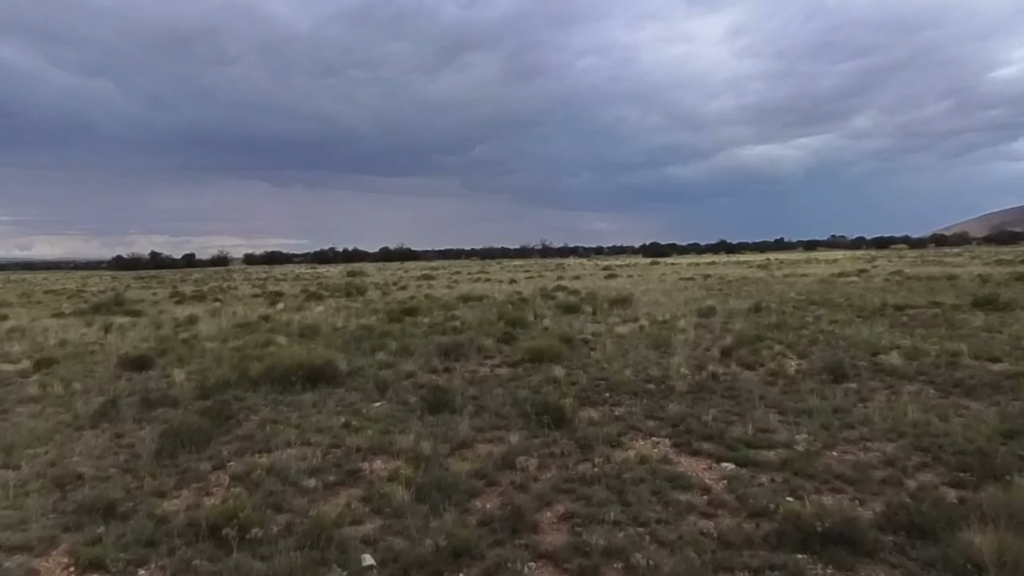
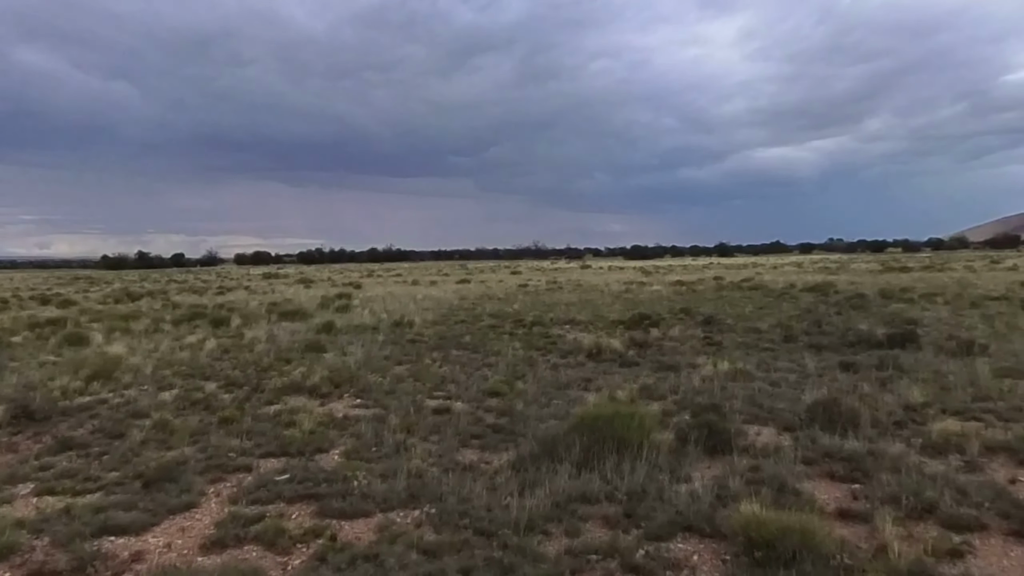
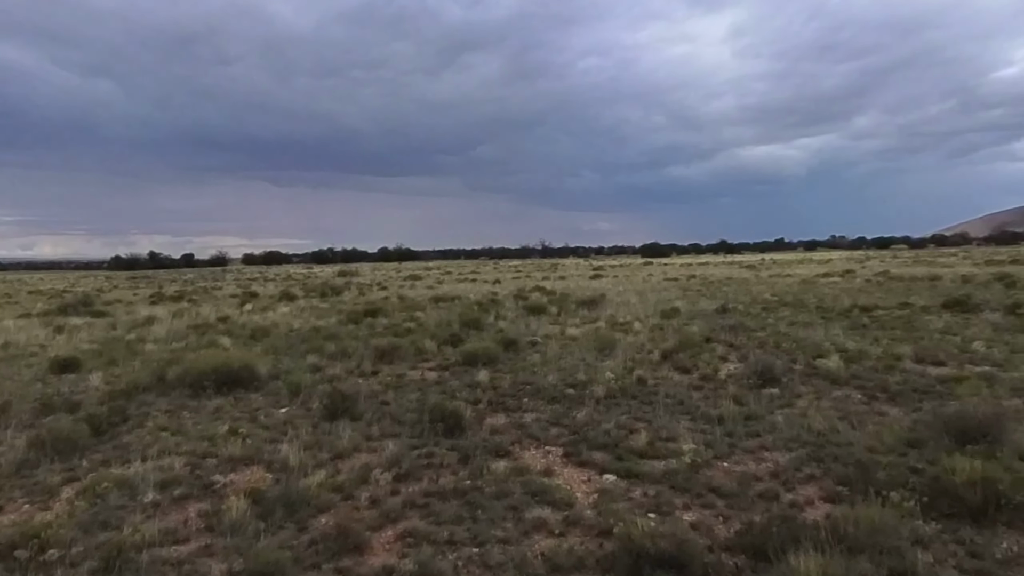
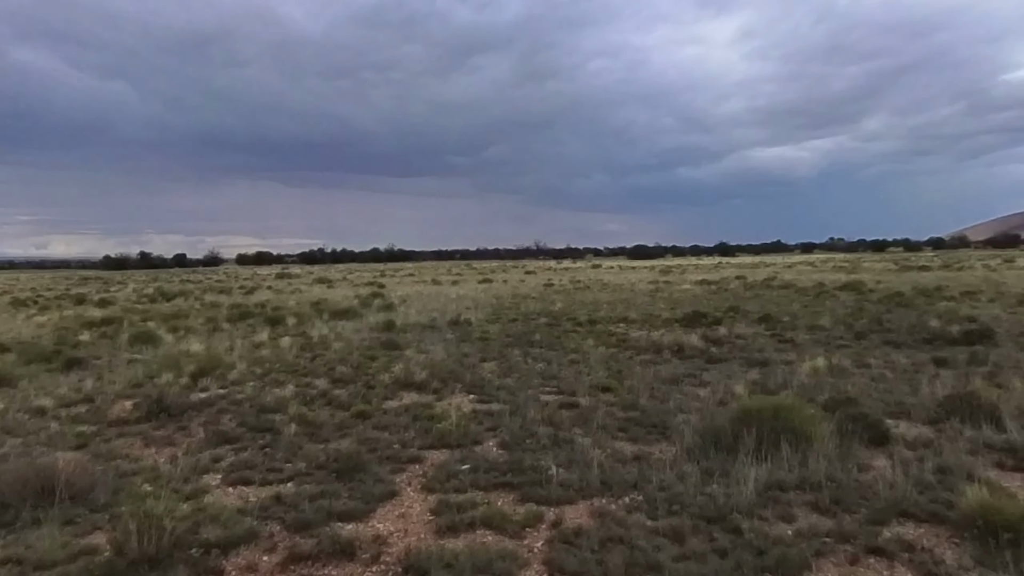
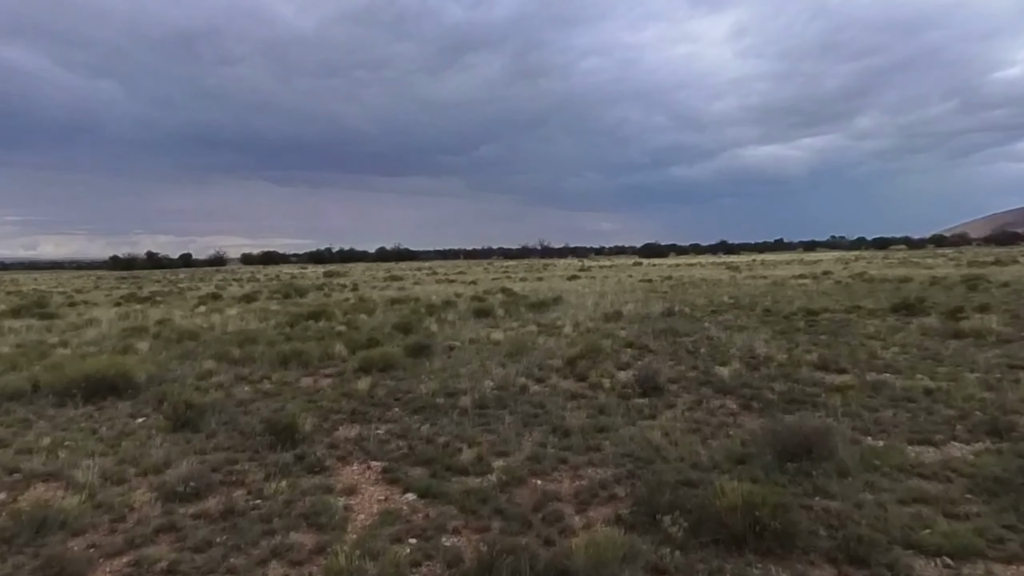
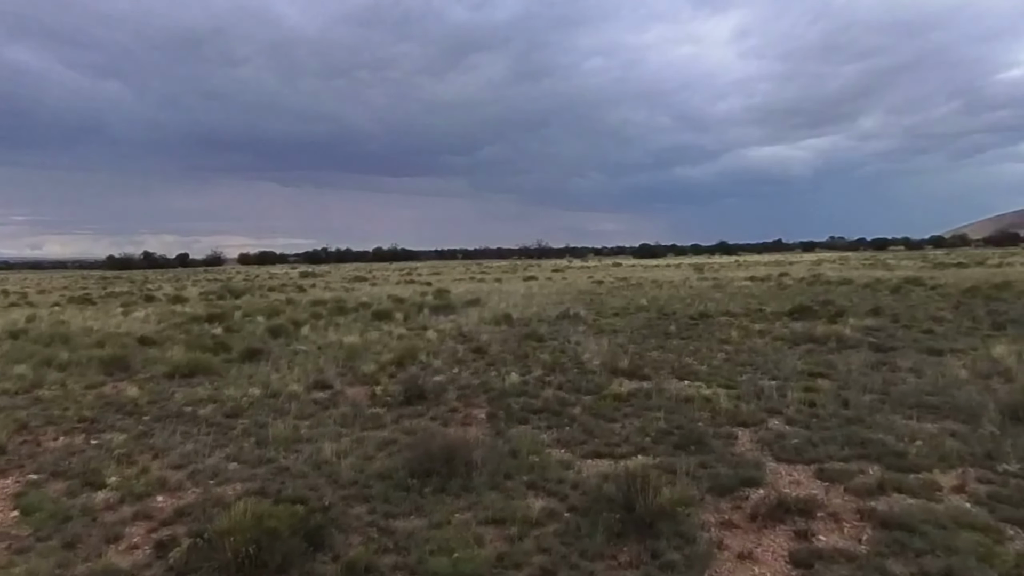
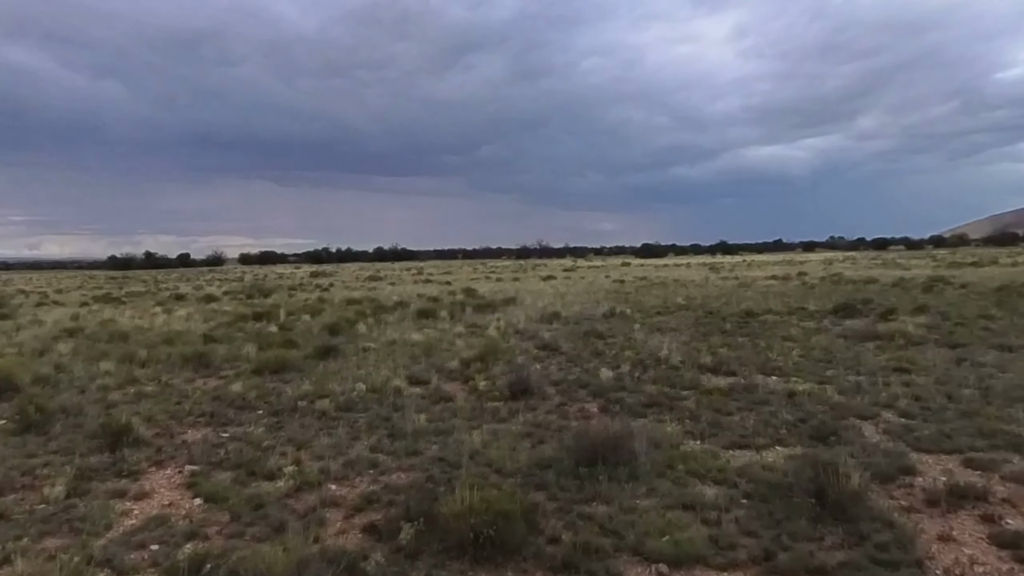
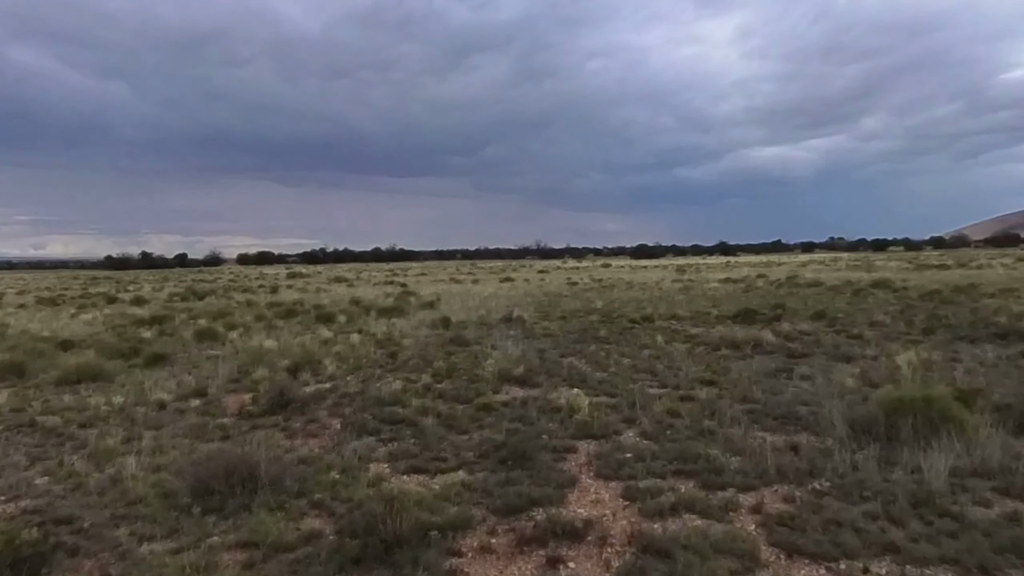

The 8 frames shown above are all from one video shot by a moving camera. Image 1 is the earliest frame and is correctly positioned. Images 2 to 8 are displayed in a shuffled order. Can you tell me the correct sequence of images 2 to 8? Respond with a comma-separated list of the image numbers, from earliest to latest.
3, 5, 7, 6, 8, 4, 2
